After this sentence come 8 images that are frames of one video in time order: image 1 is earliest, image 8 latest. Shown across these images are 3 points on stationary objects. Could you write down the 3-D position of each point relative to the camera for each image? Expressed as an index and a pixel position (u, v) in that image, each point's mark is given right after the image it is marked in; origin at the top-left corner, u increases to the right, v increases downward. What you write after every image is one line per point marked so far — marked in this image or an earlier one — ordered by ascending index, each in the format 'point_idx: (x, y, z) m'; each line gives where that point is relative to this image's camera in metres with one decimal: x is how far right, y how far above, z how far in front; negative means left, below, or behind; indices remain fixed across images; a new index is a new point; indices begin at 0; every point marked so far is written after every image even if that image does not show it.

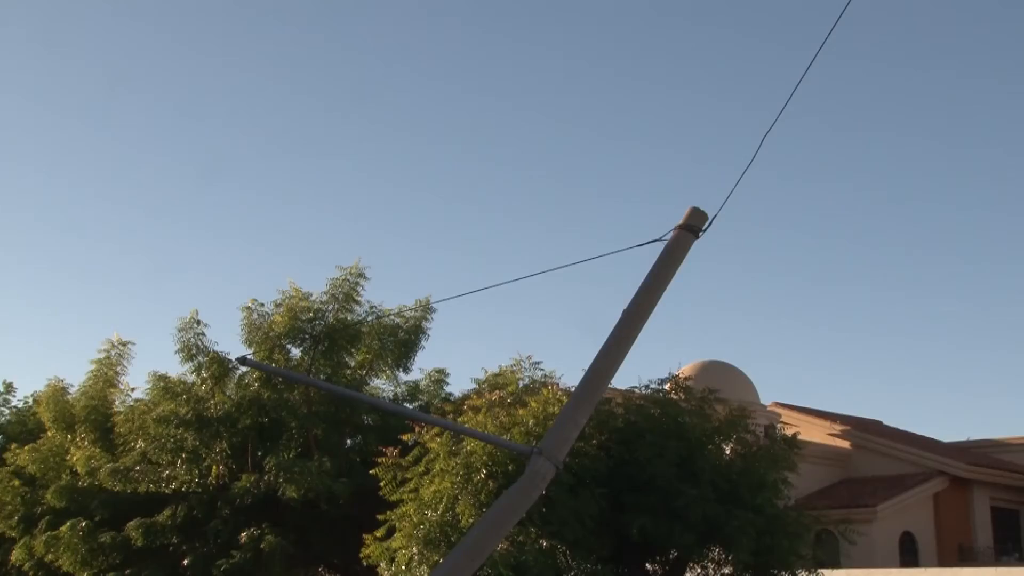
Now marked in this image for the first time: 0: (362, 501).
0: (-1.6, -2.3, +11.3) m
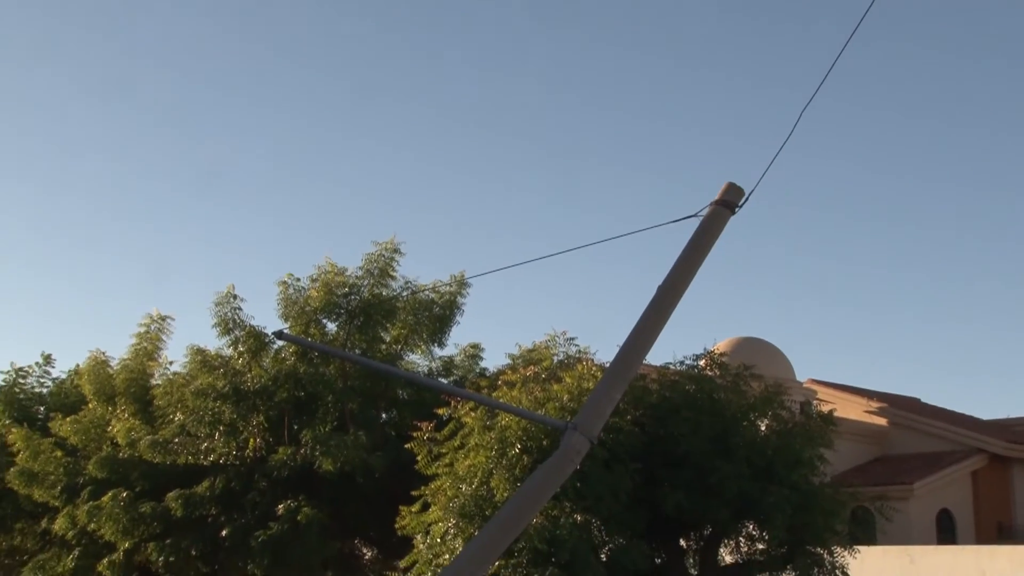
0: (-1.2, -2.0, +11.3) m
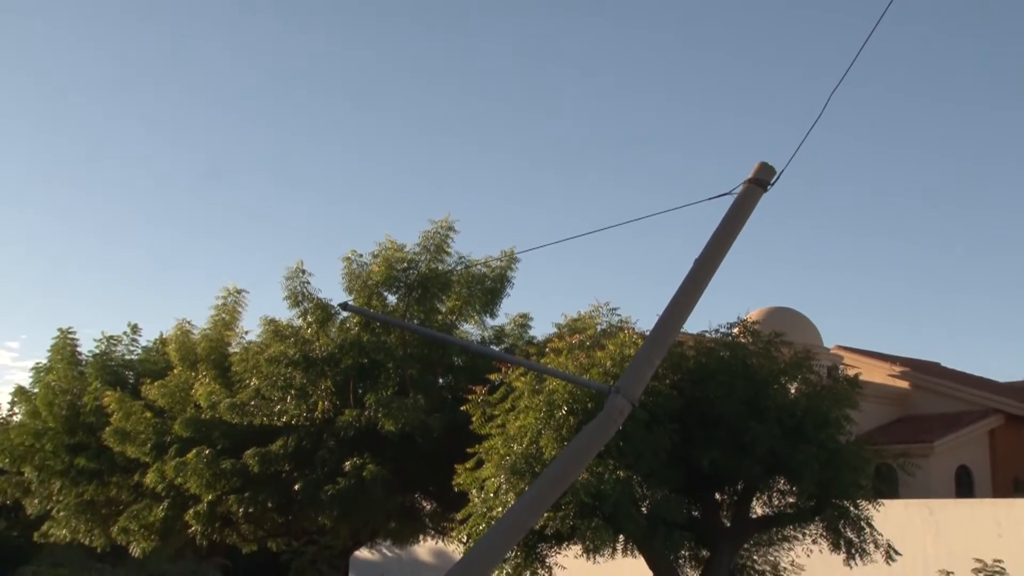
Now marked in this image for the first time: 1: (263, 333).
0: (-0.7, -1.7, +12.3) m
1: (-2.8, -0.5, +12.1) m
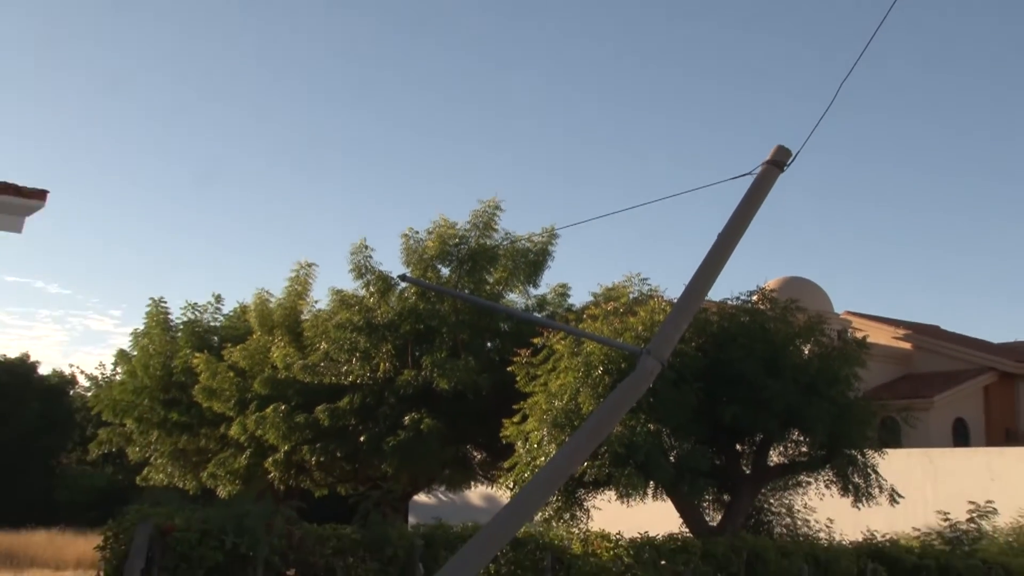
0: (-0.1, -1.4, +13.6) m
1: (-2.3, -0.2, +13.5) m
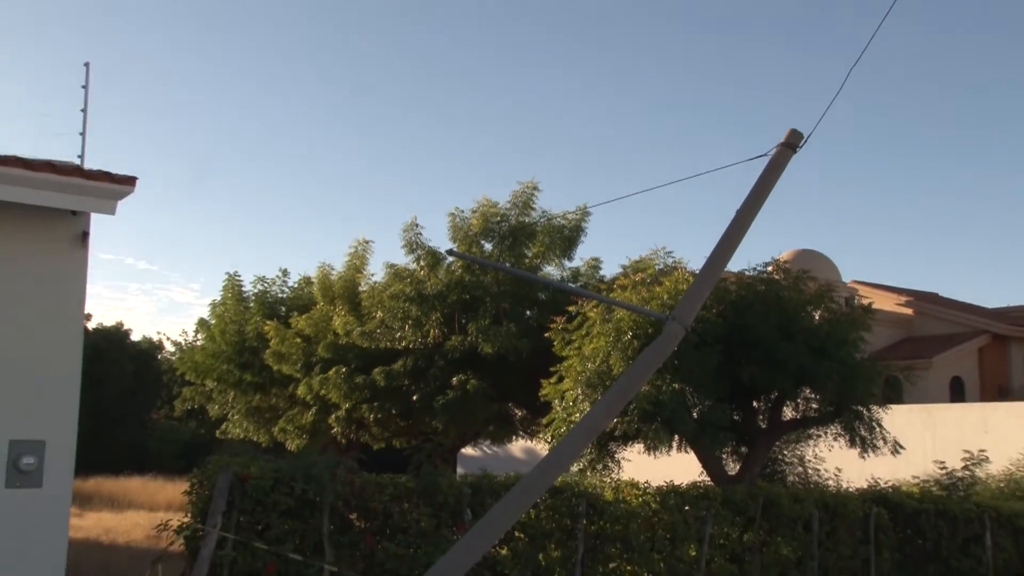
0: (+0.4, -1.0, +15.0) m
1: (-1.8, +0.2, +14.9) m
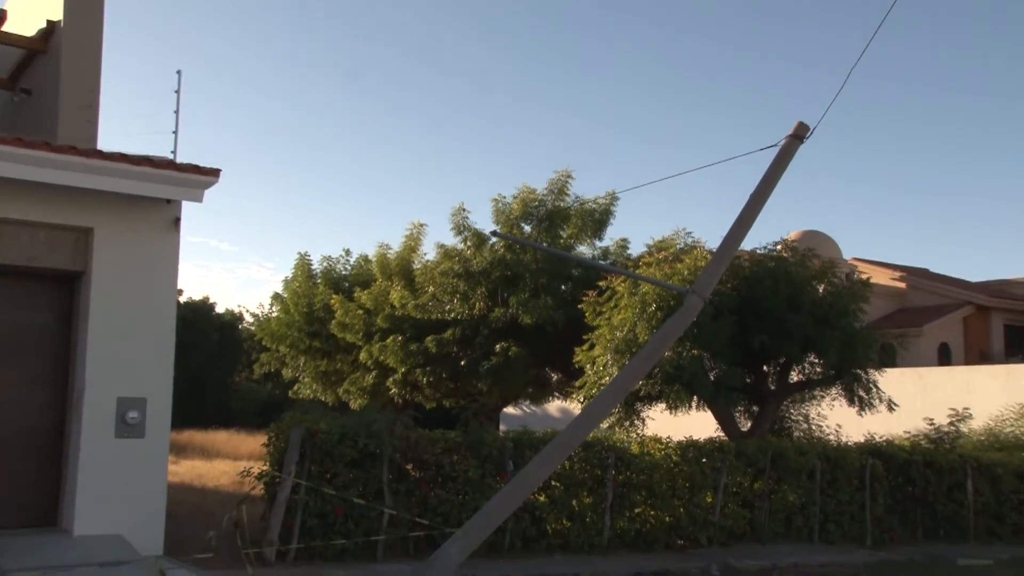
0: (+1.0, -0.6, +16.8) m
1: (-1.2, +0.5, +16.8) m
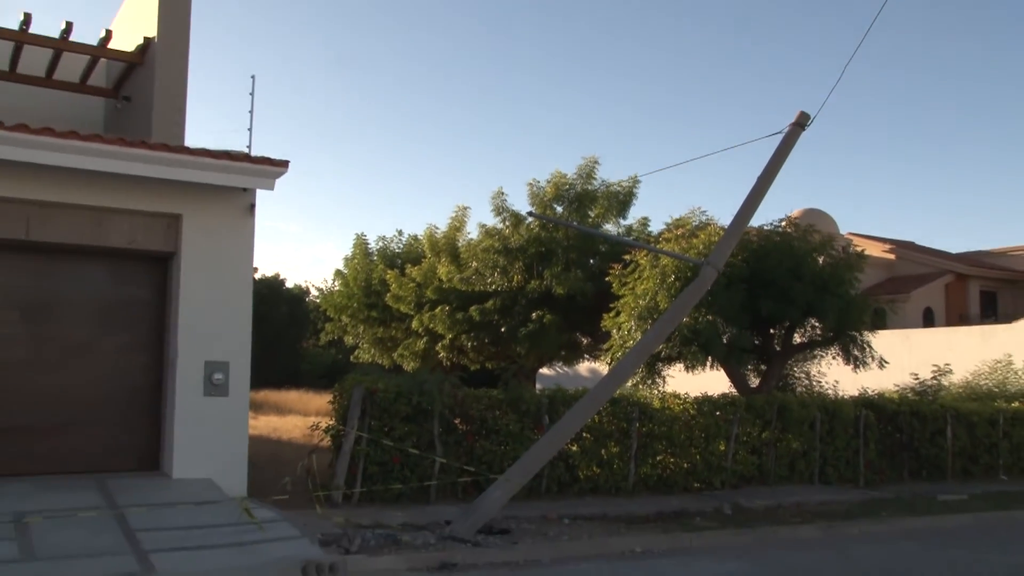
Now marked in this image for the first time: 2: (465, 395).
0: (+1.6, -0.1, +18.8) m
1: (-0.6, +1.0, +18.8) m
2: (-0.7, -1.5, +15.6) m
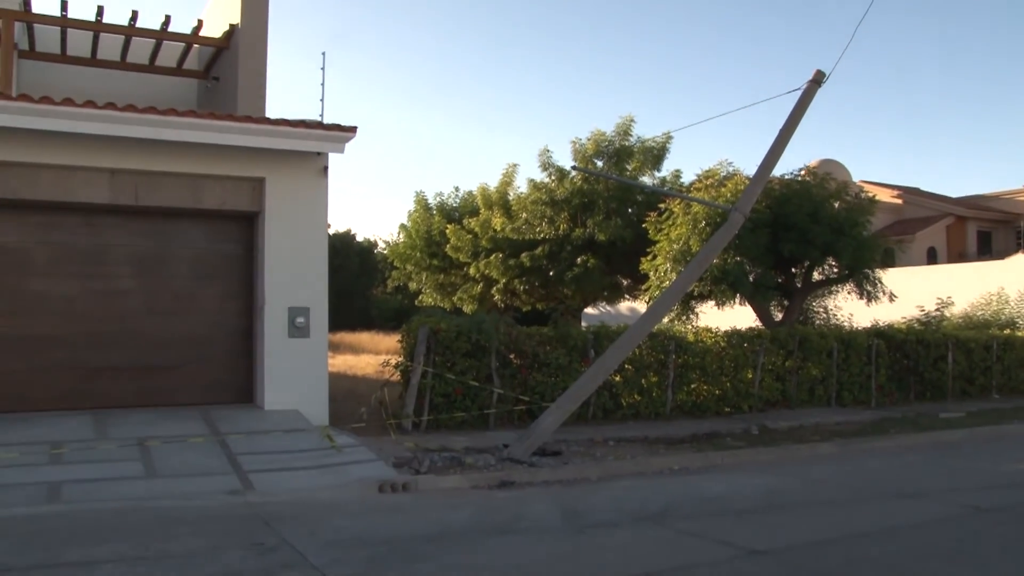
0: (+2.5, +0.9, +20.8) m
1: (+0.3, +2.0, +20.8) m
2: (+0.1, -0.7, +17.7) m
